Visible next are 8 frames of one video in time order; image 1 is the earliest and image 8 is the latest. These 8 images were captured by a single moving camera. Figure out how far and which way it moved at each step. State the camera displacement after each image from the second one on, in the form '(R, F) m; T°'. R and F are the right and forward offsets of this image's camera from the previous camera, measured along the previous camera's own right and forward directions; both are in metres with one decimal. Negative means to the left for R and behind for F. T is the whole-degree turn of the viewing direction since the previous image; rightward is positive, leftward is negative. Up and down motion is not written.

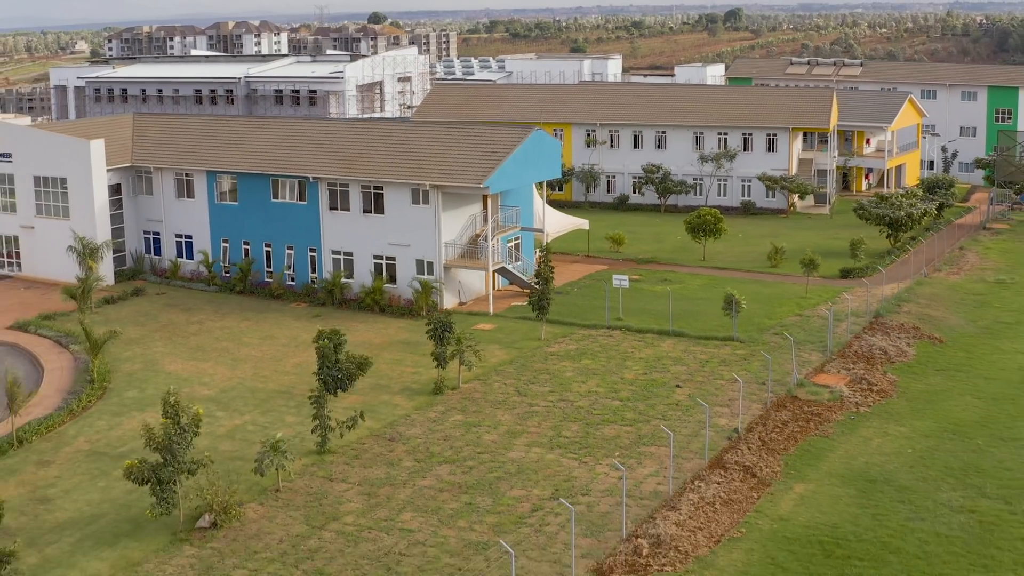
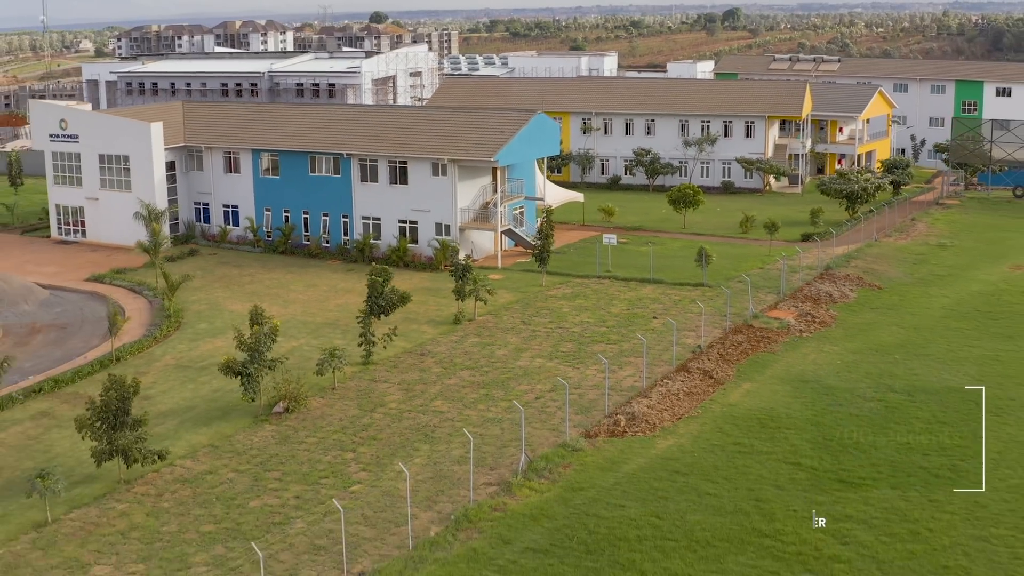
(-0.2, -4.7) m; 0°
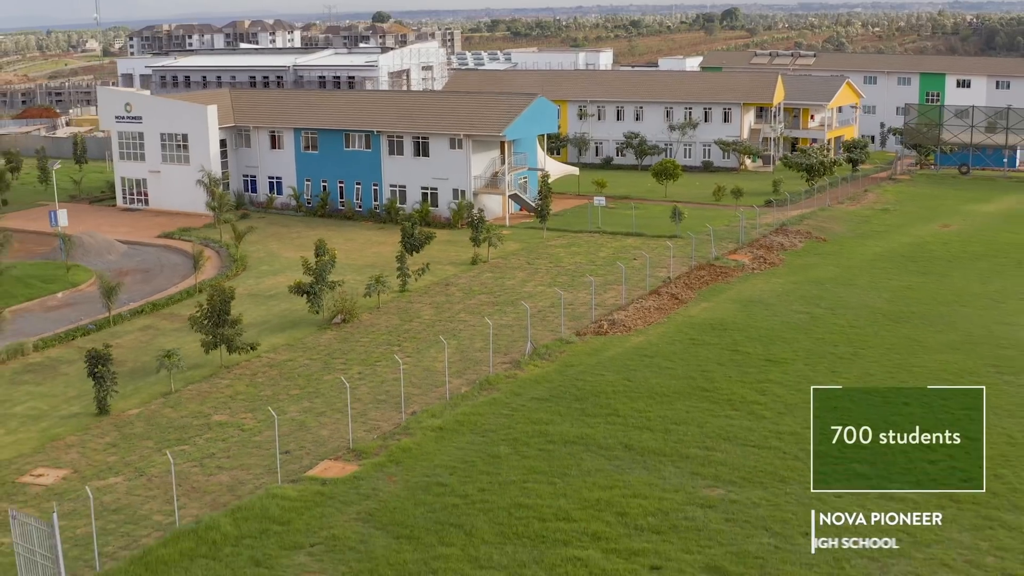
(-0.2, -6.0) m; 0°
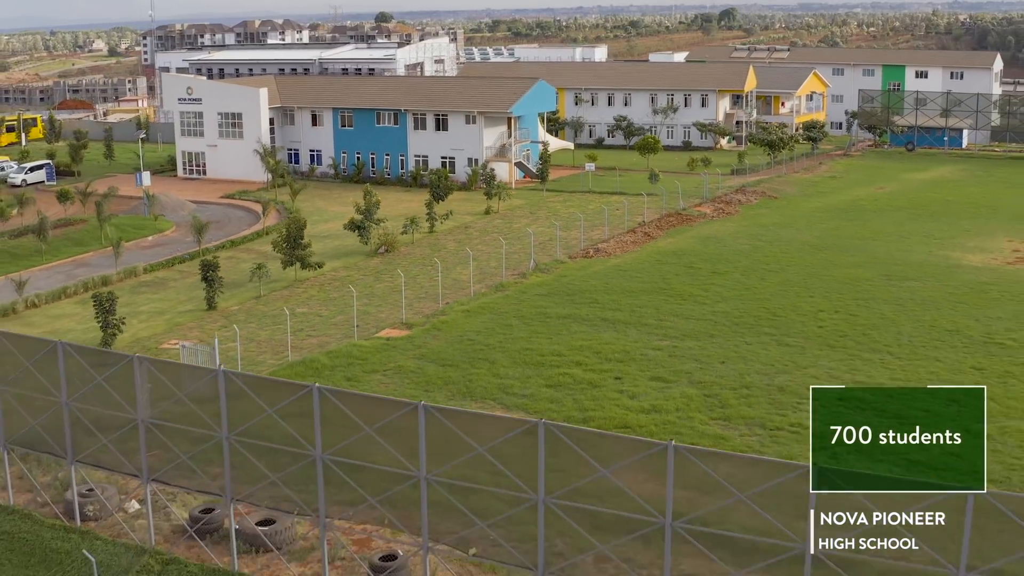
(-0.2, -7.6) m; 0°
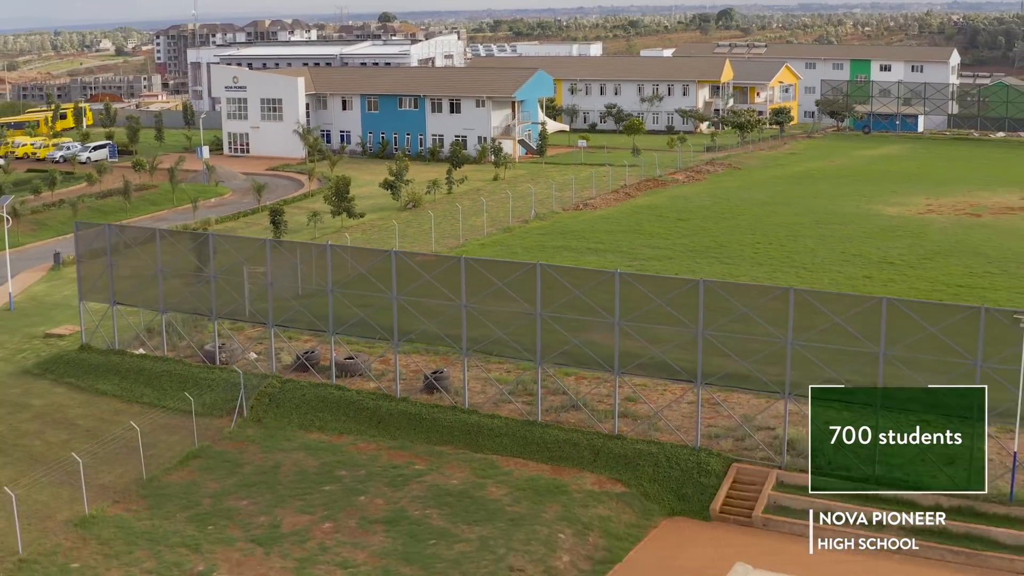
(-0.1, -7.8) m; 0°
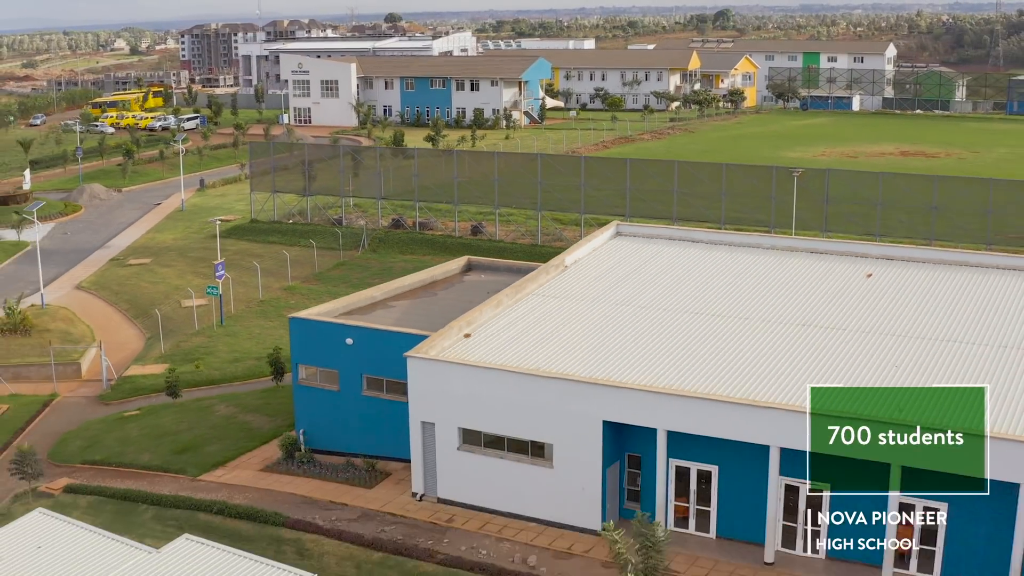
(-0.3, -16.1) m; 0°
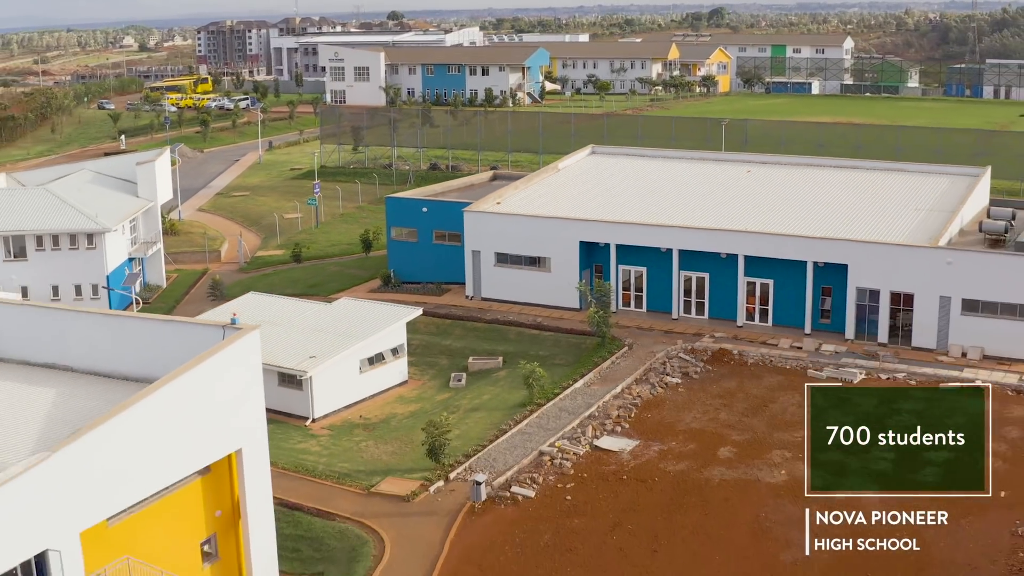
(-0.5, -13.5) m; 0°
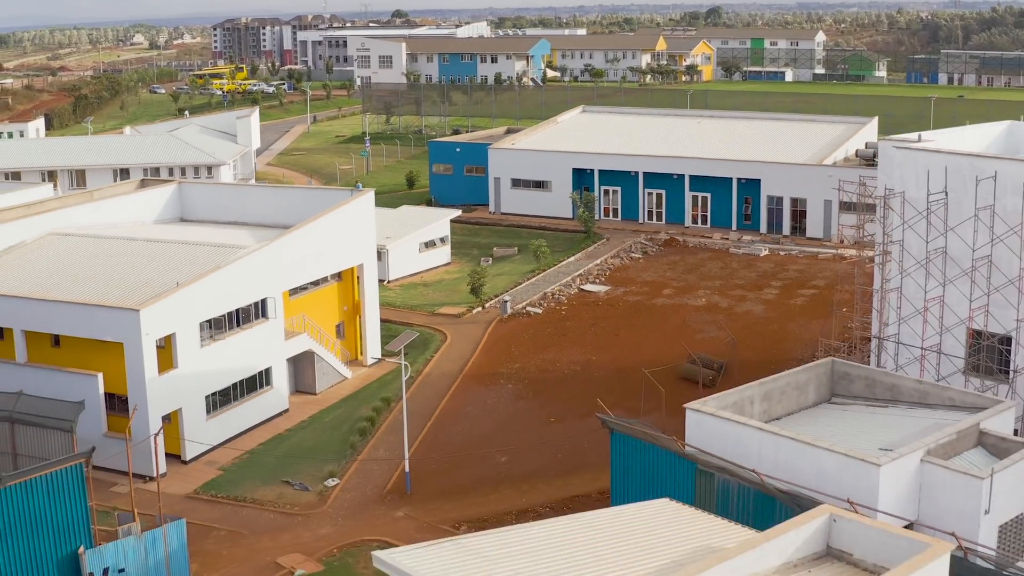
(-0.4, -12.3) m; 0°
